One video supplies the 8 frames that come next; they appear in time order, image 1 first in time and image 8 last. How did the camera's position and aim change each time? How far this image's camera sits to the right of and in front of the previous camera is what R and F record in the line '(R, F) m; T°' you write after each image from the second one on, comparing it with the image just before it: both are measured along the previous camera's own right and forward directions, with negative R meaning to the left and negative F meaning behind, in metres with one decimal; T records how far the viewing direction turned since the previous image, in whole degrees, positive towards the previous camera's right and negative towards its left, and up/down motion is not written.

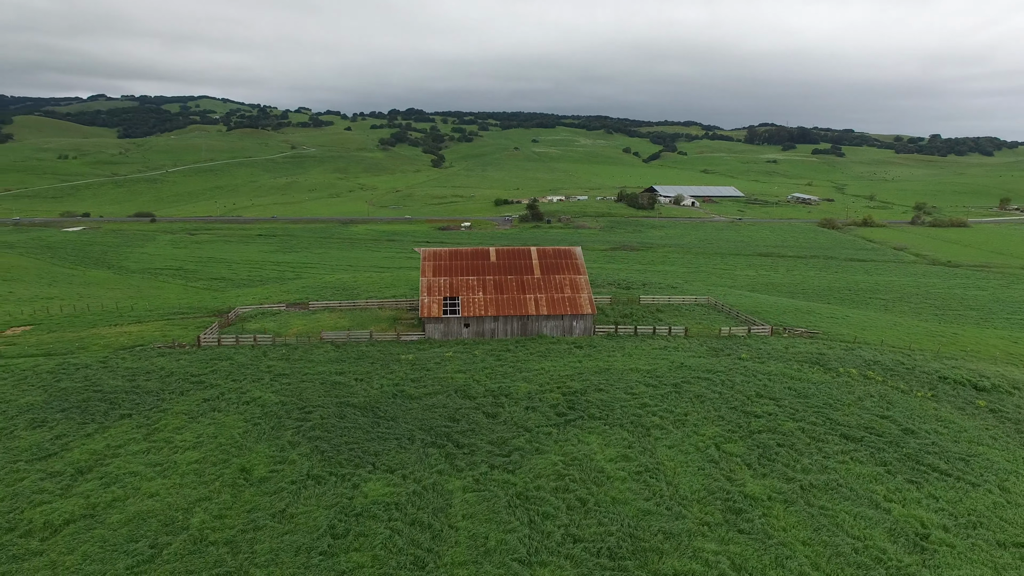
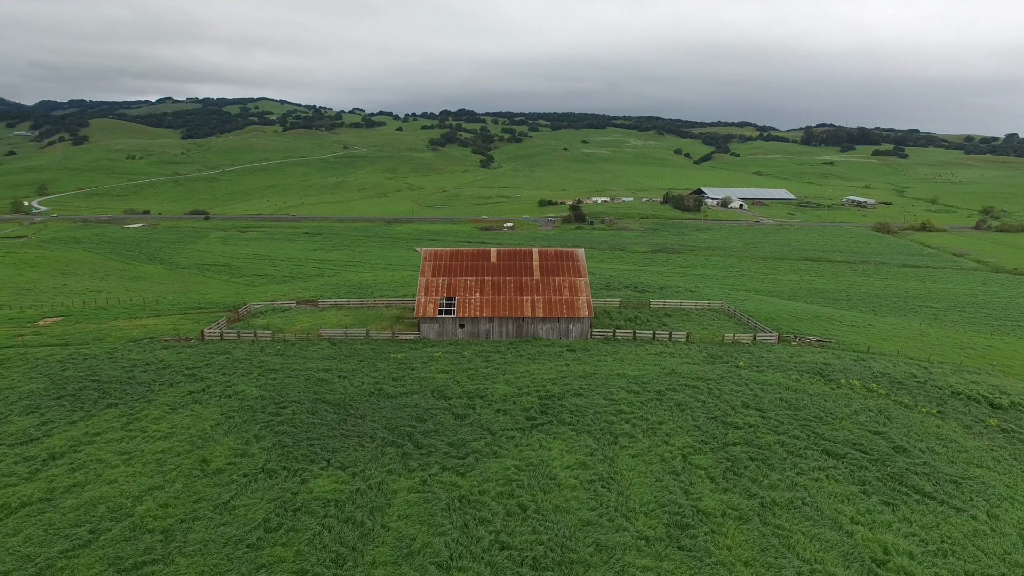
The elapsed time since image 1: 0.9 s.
(+3.3, +0.3) m; -5°
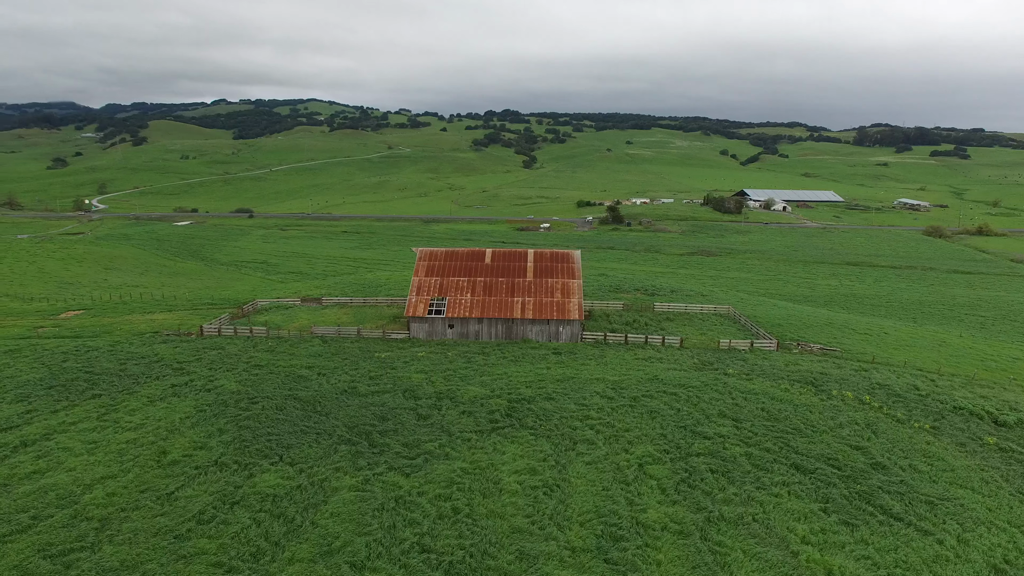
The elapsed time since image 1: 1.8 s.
(+3.3, +0.3) m; -4°
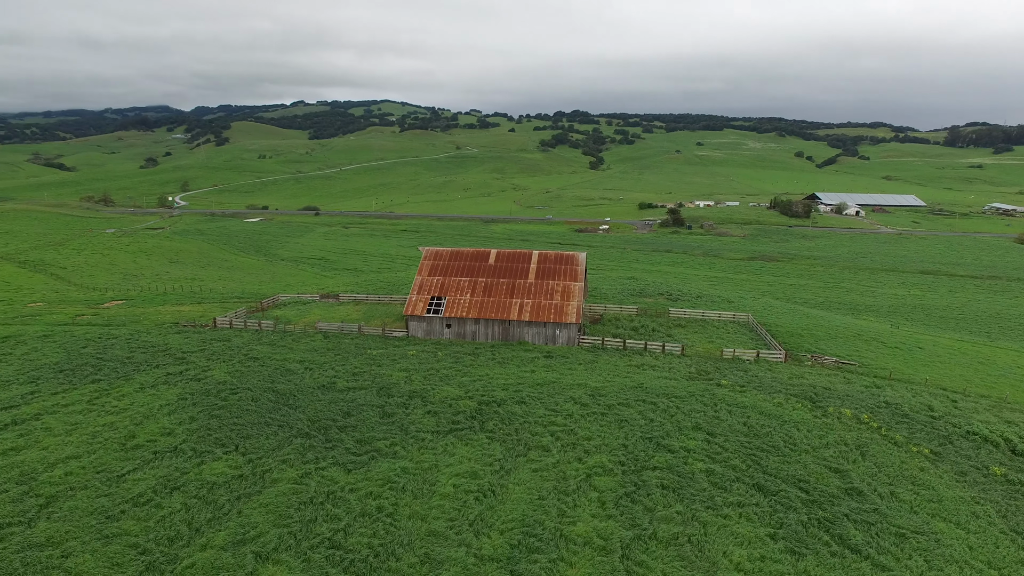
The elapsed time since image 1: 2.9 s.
(+4.3, +0.5) m; -6°
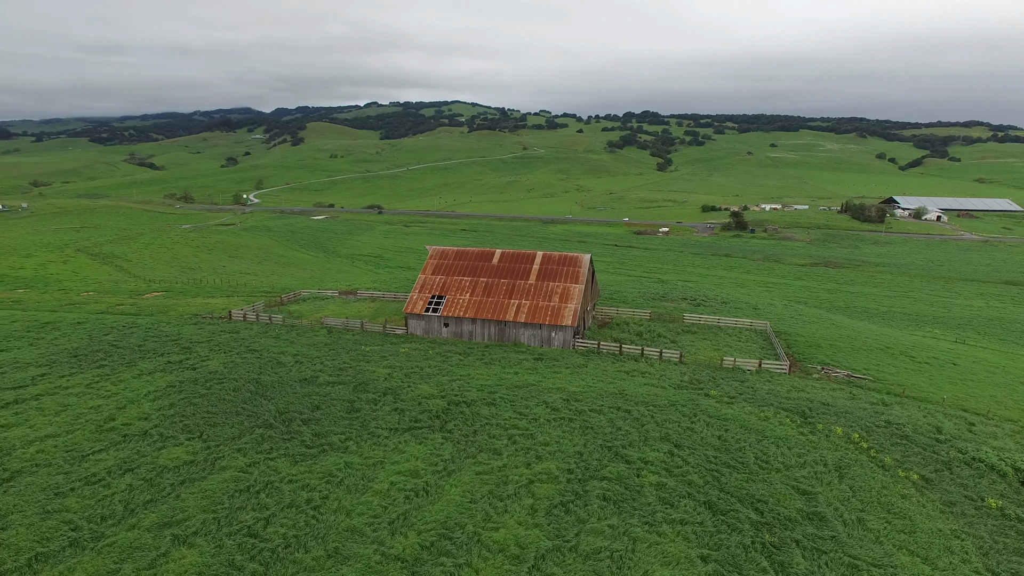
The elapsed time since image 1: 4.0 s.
(+4.3, +0.5) m; -6°
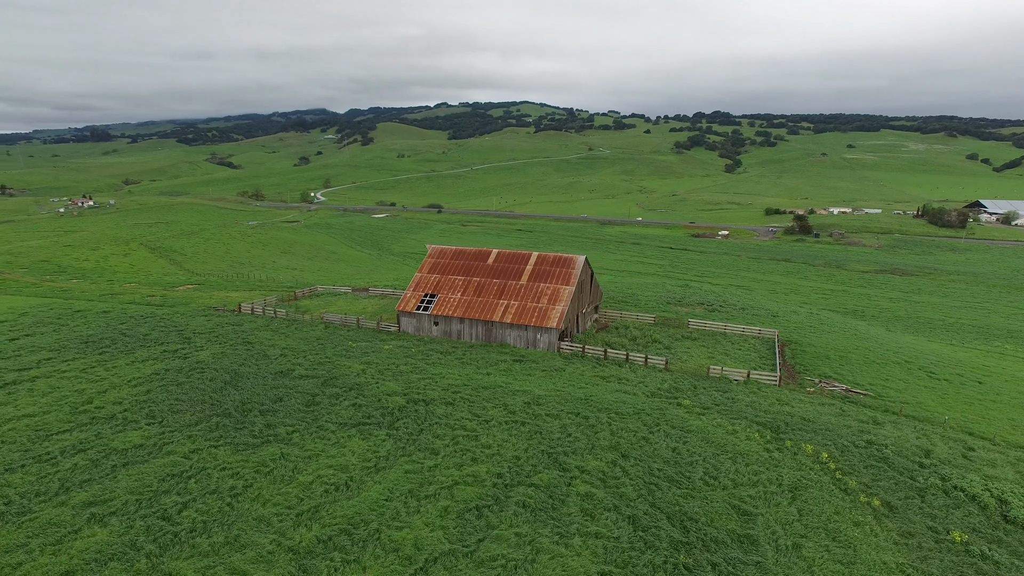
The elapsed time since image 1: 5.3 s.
(+4.8, +0.5) m; -6°
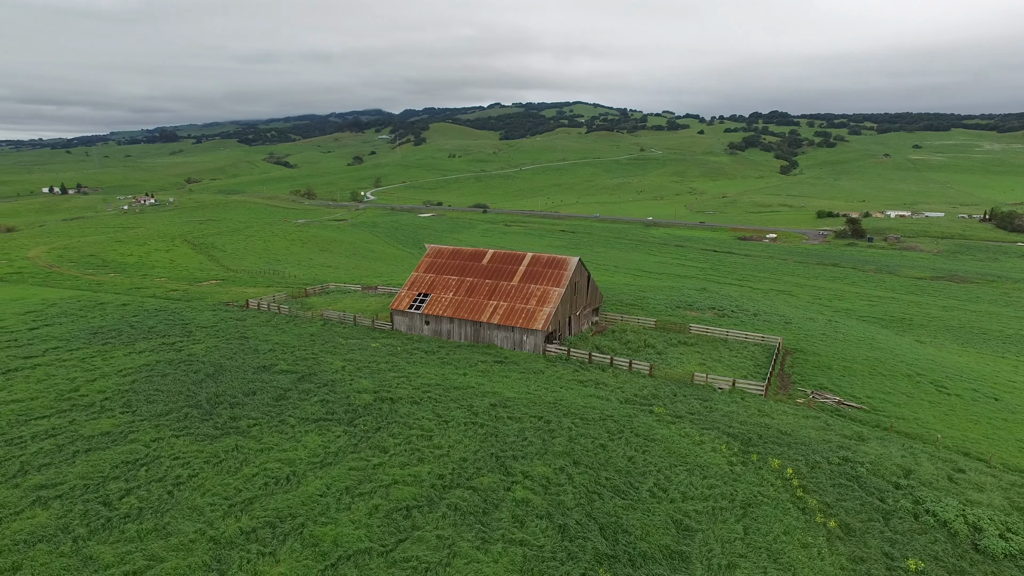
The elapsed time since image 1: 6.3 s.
(+3.8, +0.4) m; -5°
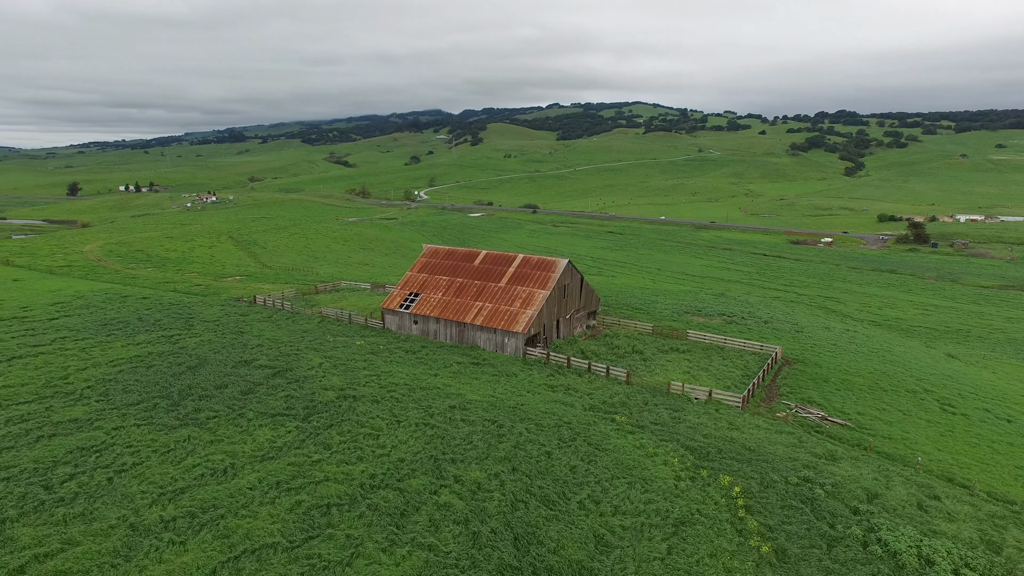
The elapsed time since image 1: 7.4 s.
(+4.3, +0.5) m; -5°
